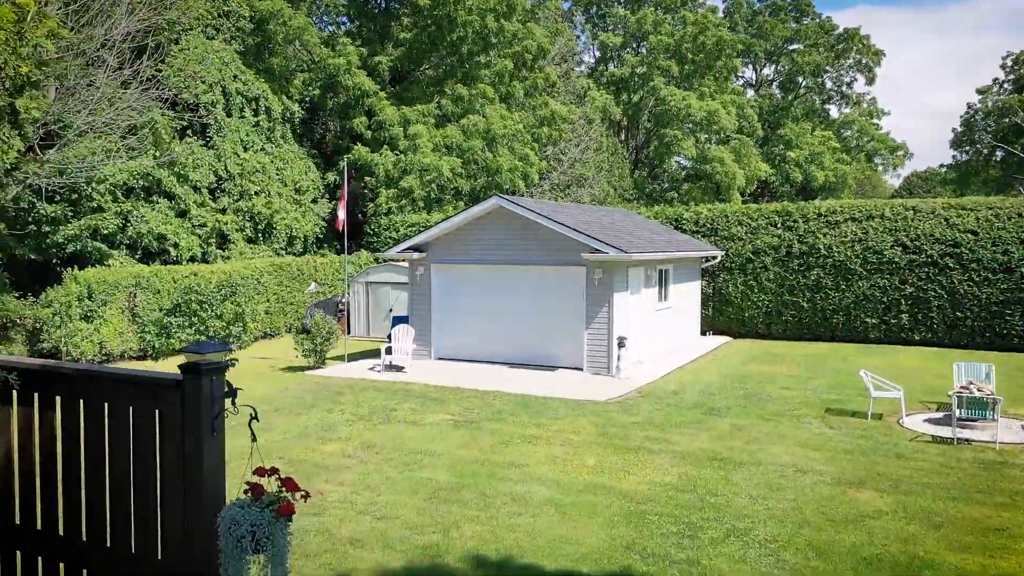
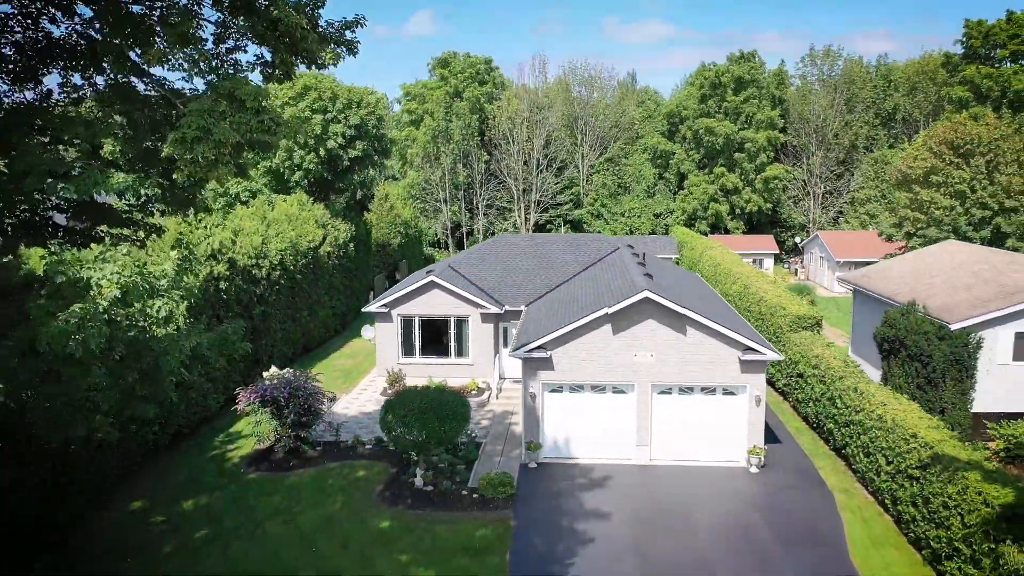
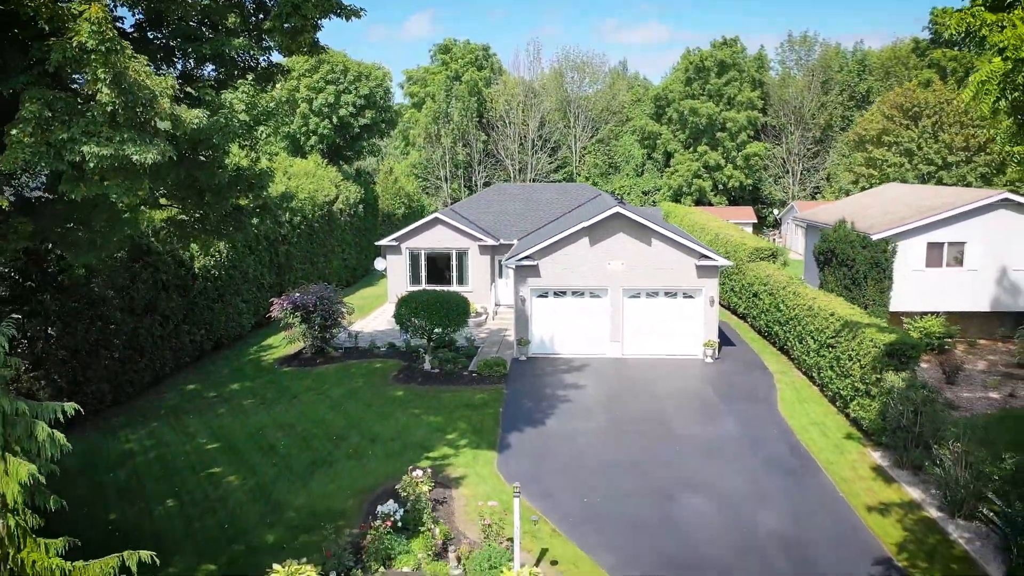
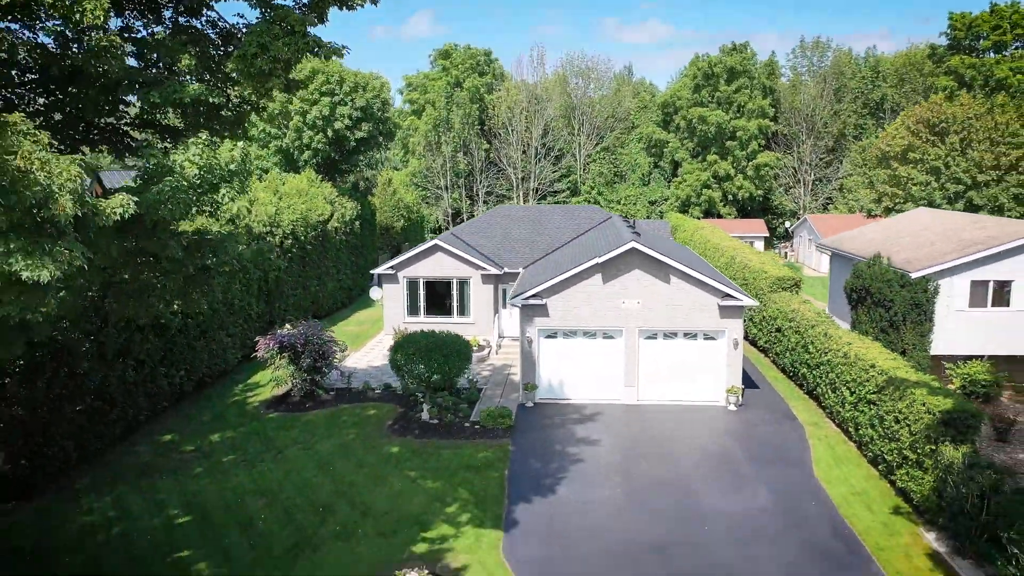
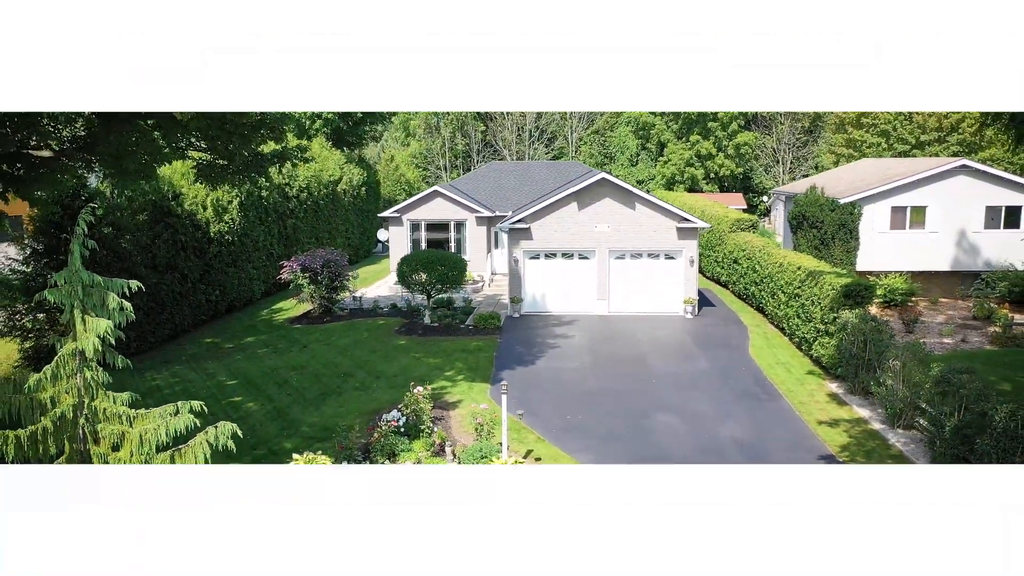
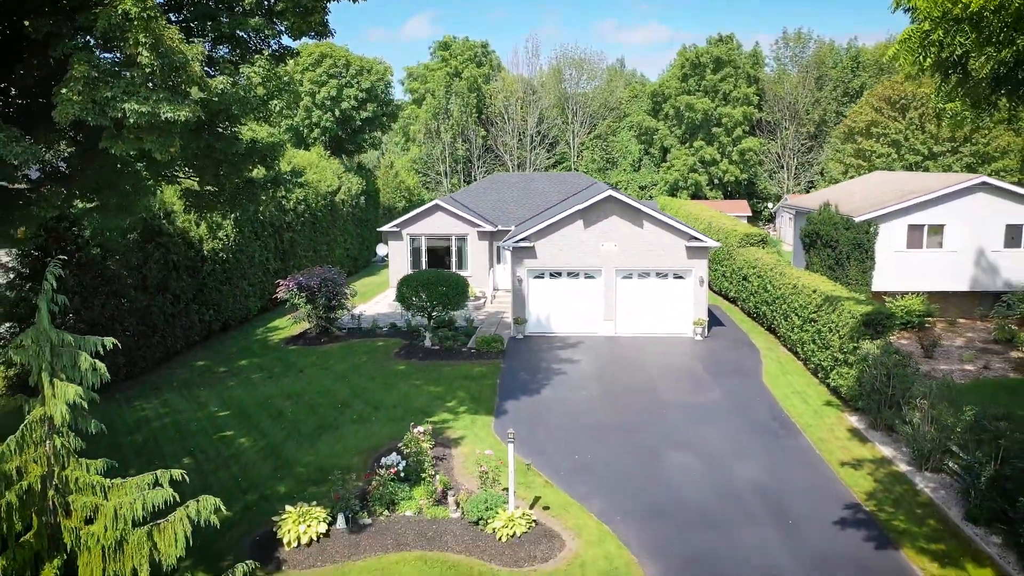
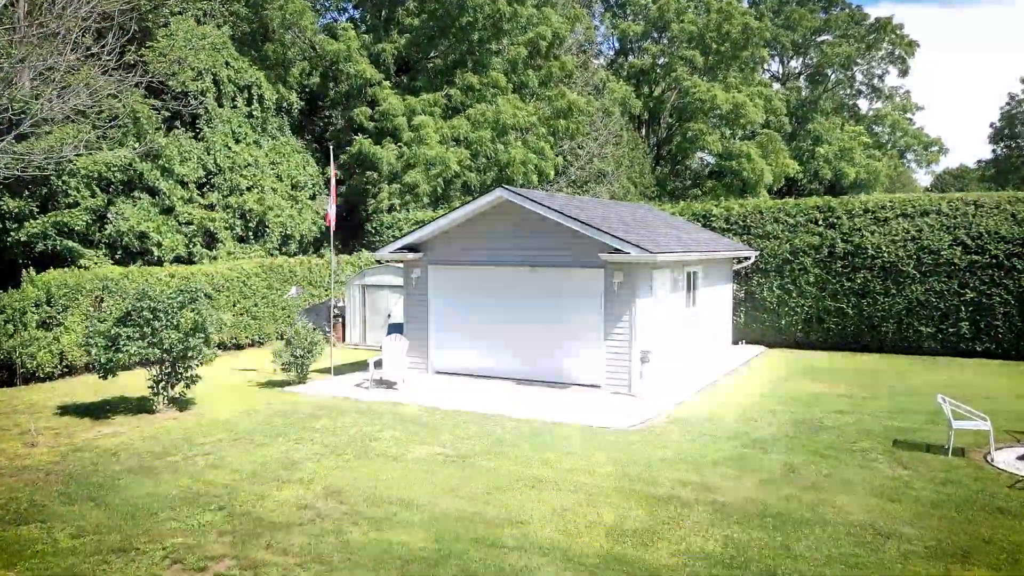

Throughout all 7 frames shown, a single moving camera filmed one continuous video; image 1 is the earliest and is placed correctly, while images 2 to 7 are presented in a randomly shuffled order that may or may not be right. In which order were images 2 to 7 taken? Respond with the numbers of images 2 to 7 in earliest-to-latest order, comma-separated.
7, 2, 4, 3, 6, 5
